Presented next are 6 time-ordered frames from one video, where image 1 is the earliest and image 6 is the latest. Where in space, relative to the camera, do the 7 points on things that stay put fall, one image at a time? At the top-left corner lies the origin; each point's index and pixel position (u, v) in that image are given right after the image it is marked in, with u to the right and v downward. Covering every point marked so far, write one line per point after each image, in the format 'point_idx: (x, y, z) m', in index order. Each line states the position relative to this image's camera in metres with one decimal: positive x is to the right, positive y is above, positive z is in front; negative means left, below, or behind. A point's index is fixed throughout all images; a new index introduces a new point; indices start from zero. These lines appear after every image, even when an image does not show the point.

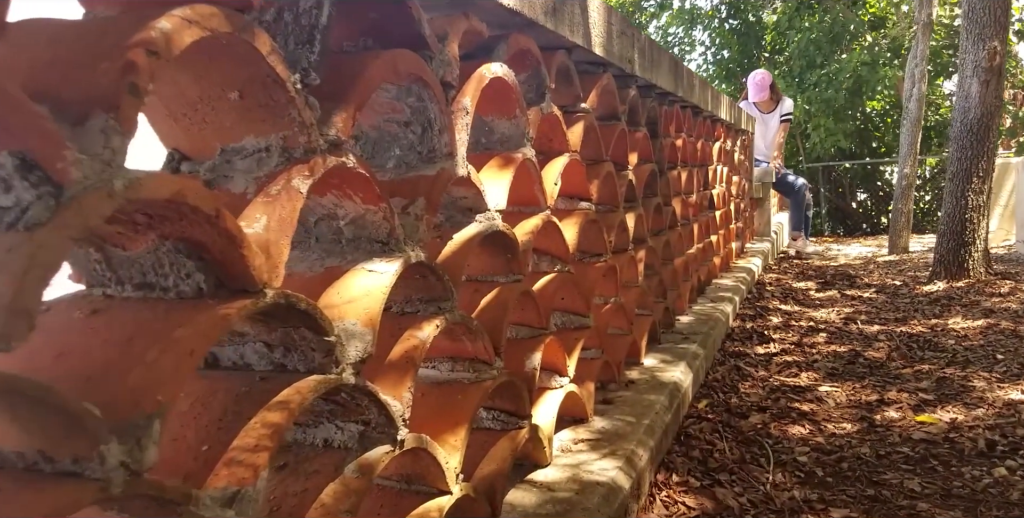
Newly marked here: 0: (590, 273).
0: (+0.3, -0.1, +2.9) m
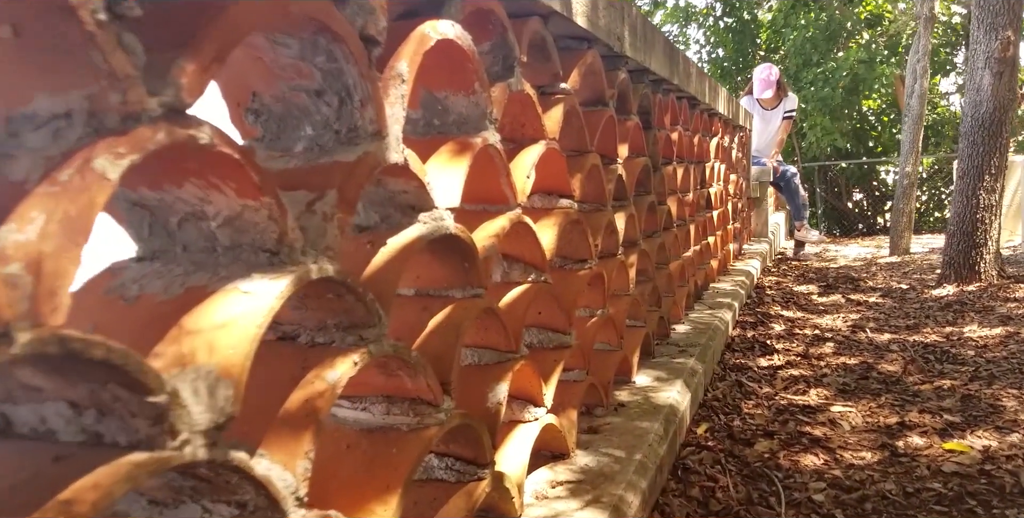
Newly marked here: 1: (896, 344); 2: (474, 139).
0: (+0.2, -0.1, +2.5) m
1: (+2.7, -0.6, +4.6) m
2: (-0.1, +0.3, +1.7) m
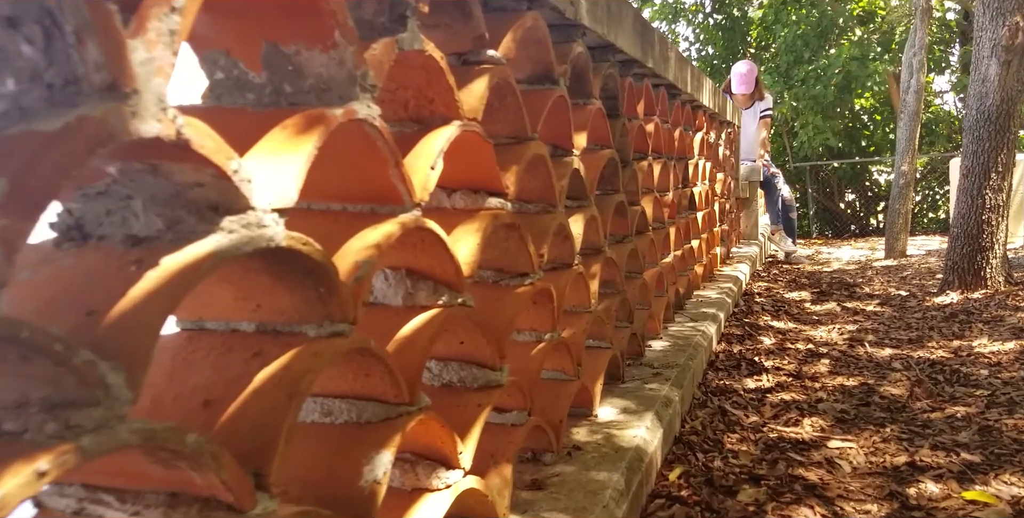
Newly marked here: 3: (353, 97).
0: (0.0, -0.1, +2.0) m
1: (+2.4, -0.6, +4.1) m
2: (-0.3, +0.3, +1.2) m
3: (-0.3, +0.3, +1.3) m
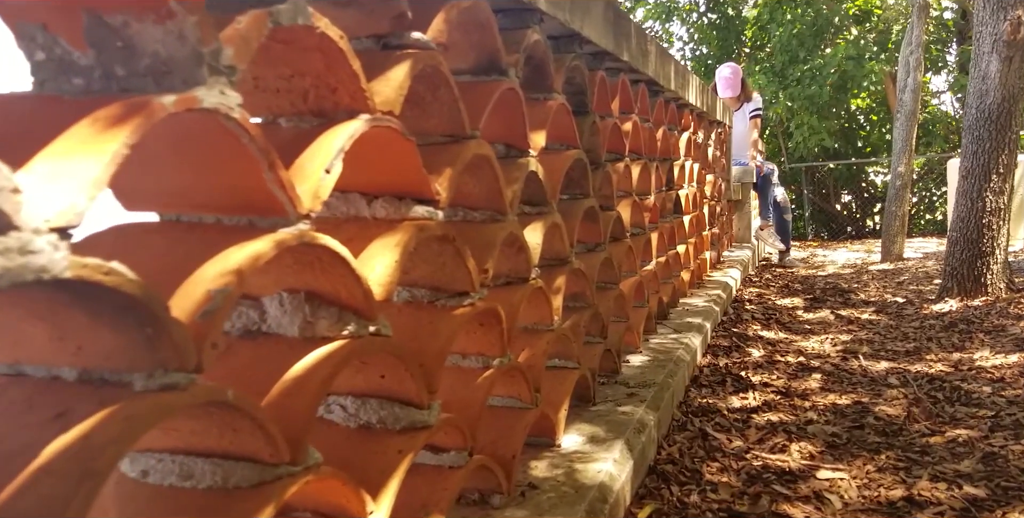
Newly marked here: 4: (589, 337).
0: (-0.2, -0.2, +1.7) m
1: (+2.2, -0.7, +3.8) m
2: (-0.5, +0.2, +0.9) m
3: (-0.5, +0.3, +1.0) m
4: (+0.4, -0.4, +3.0) m
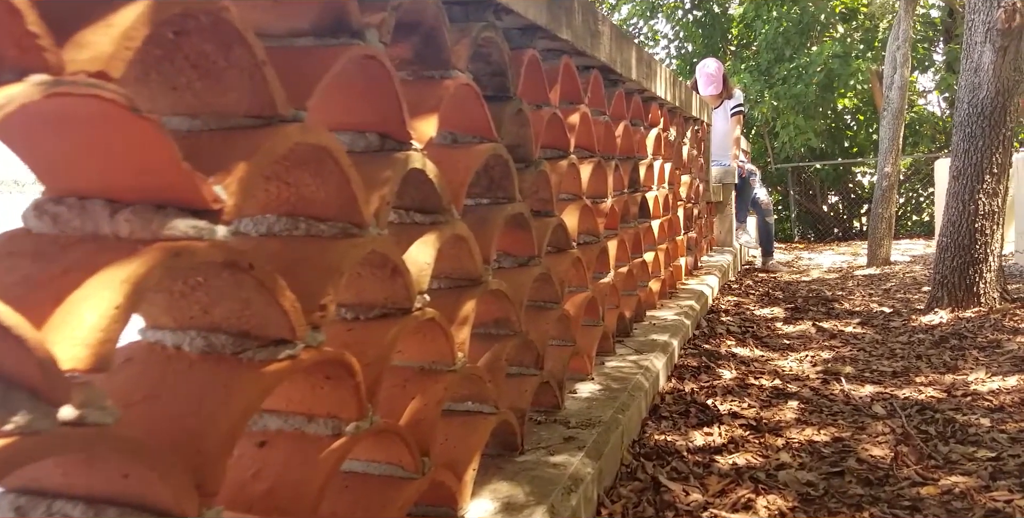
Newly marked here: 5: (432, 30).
0: (-0.5, -0.2, +1.2) m
1: (+1.9, -0.7, +3.3) m
2: (-0.8, +0.2, +0.4) m
3: (-0.8, +0.2, +0.5) m
4: (0.0, -0.4, +2.5) m
5: (-0.2, +0.6, +1.8) m
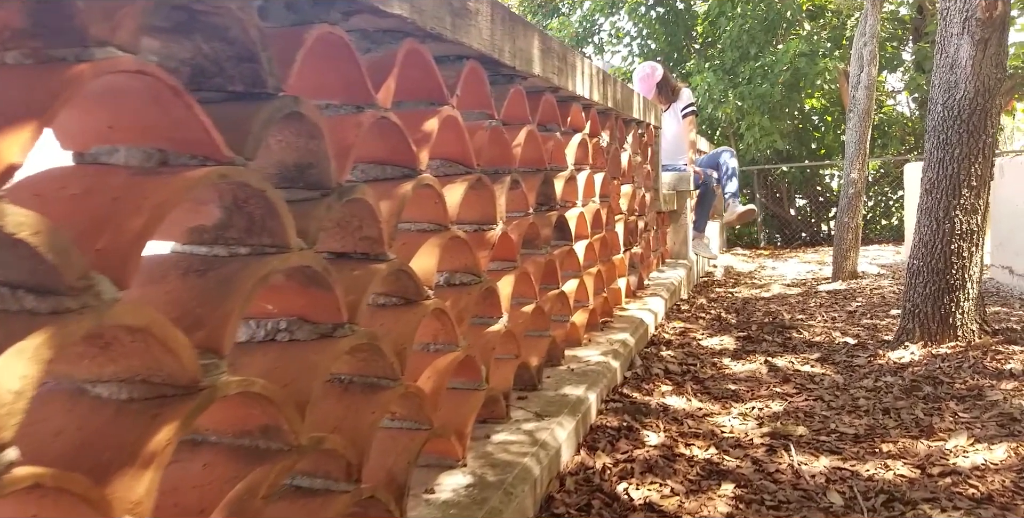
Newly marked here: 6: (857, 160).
0: (-1.0, -0.4, +0.4) m
1: (+1.3, -0.9, +2.6) m
2: (-1.3, 0.0, -0.4) m
3: (-1.2, 0.0, -0.3) m
4: (-0.5, -0.6, +1.8) m
5: (-0.7, +0.4, +1.0) m
6: (+4.5, +1.3, +8.6) m
